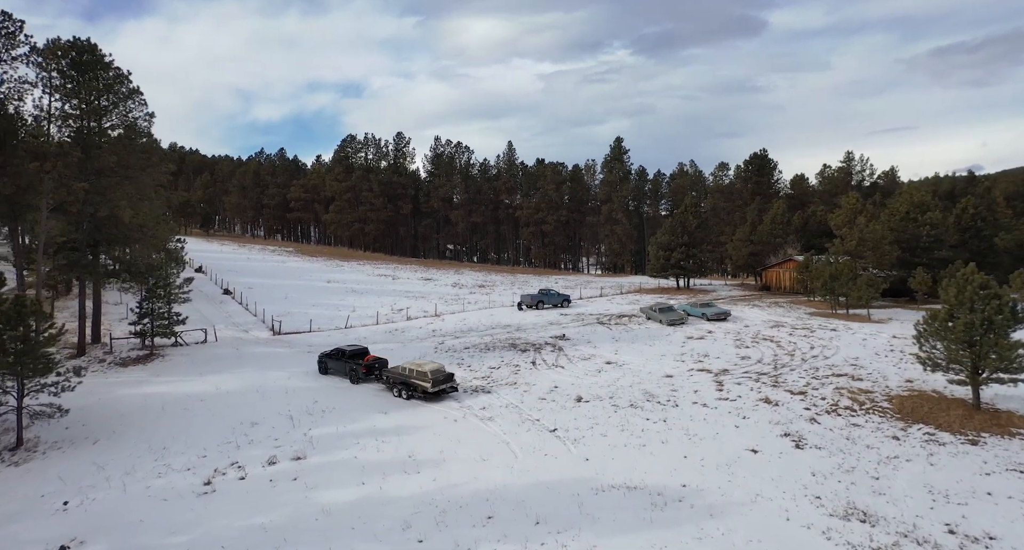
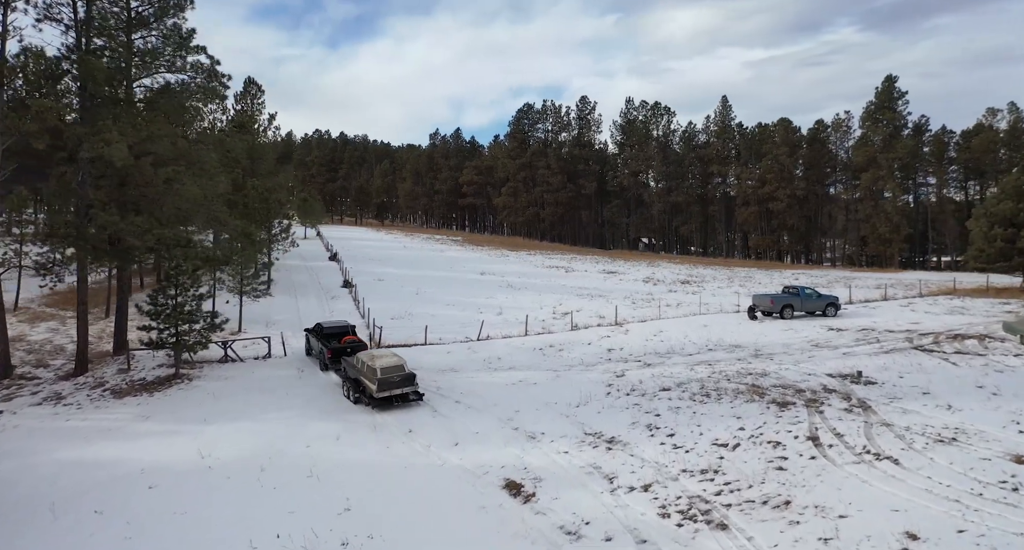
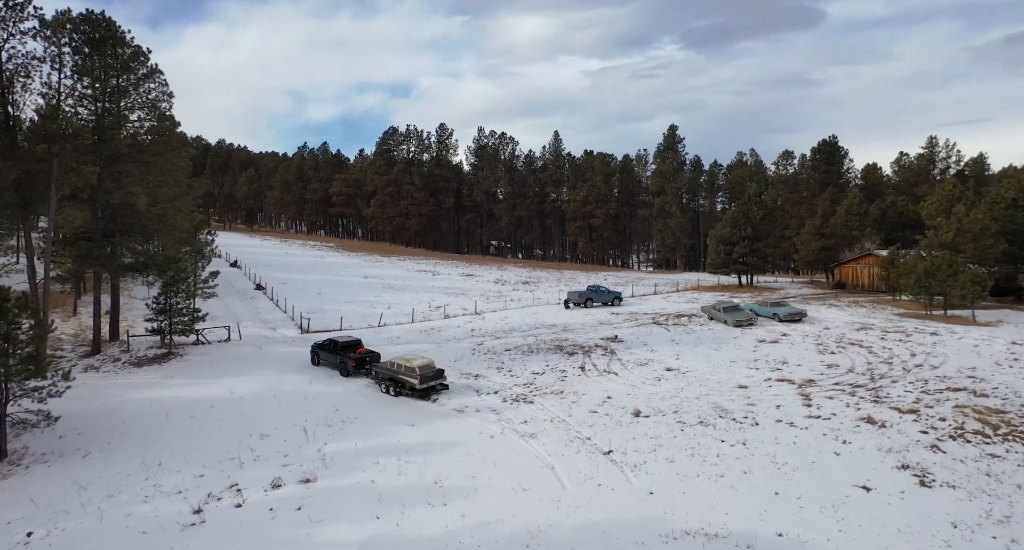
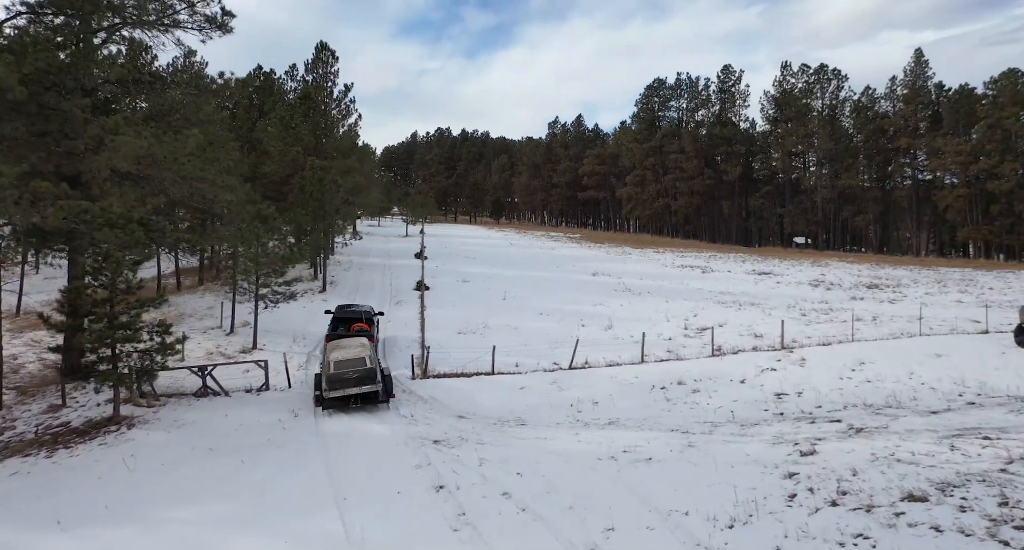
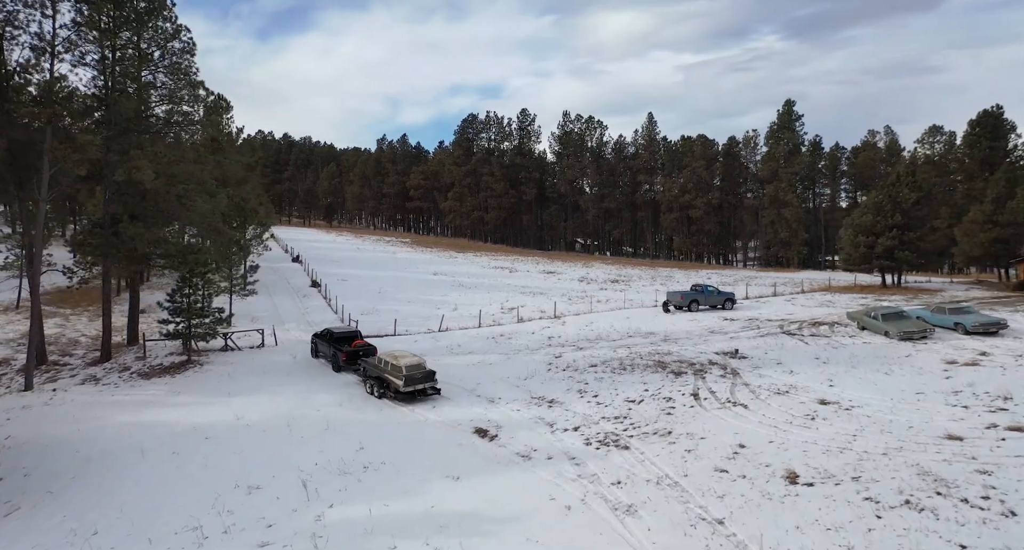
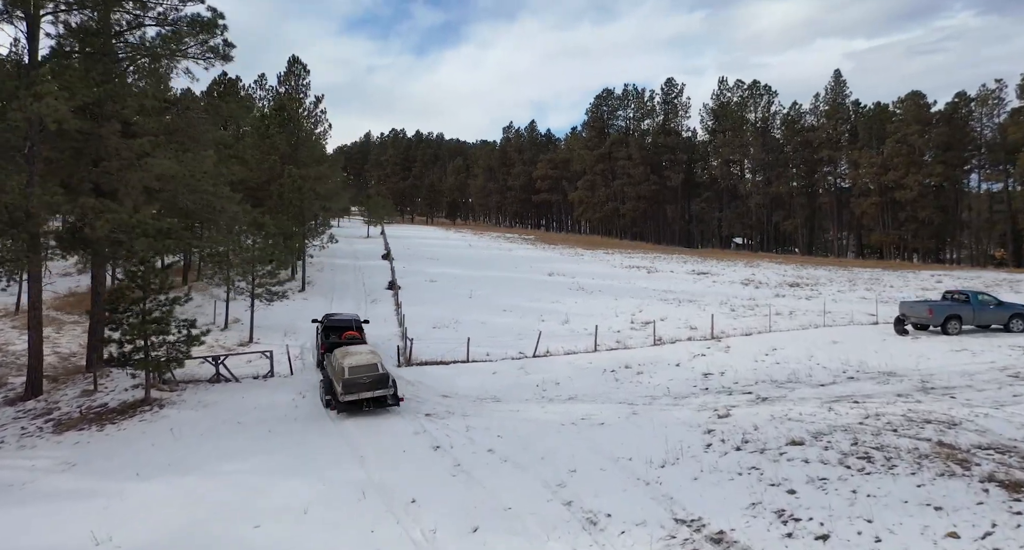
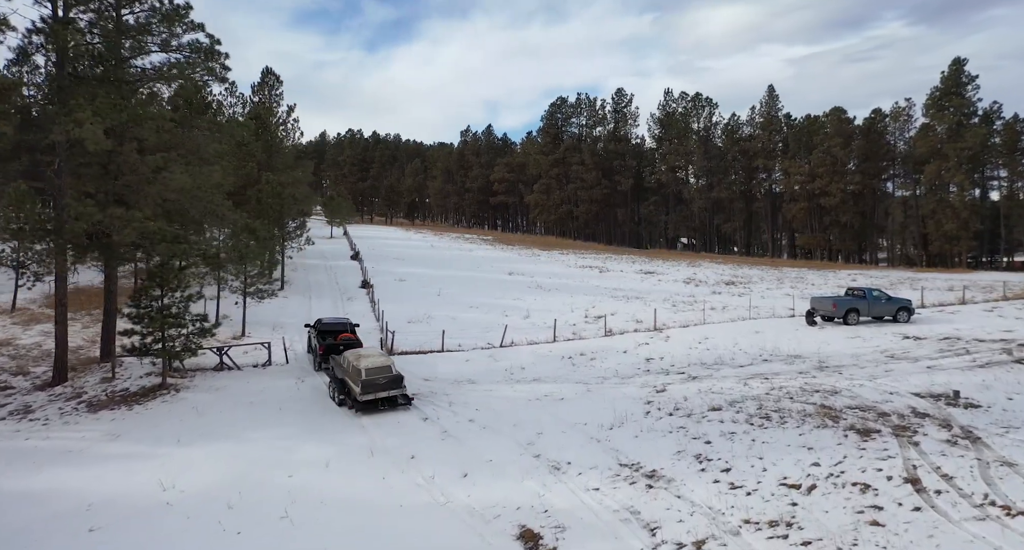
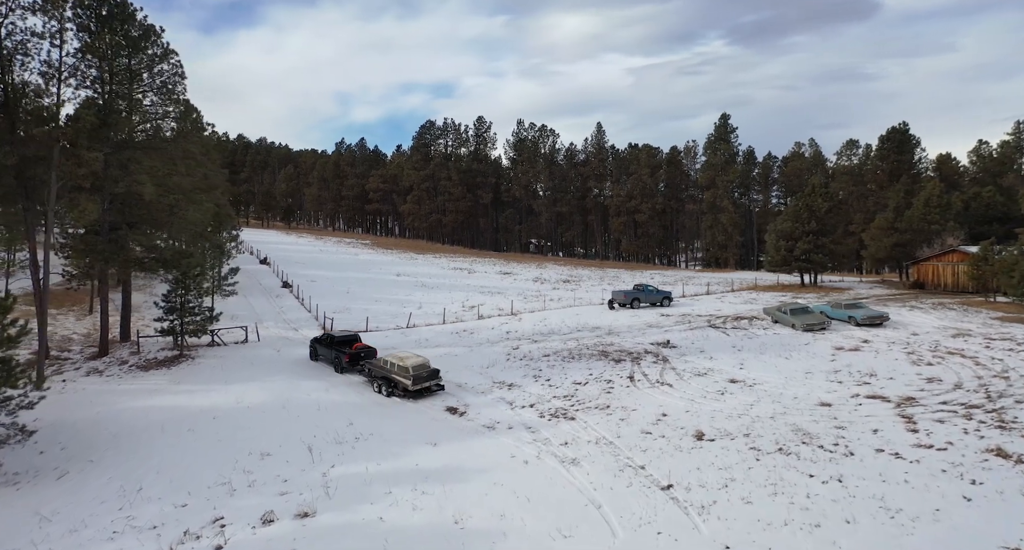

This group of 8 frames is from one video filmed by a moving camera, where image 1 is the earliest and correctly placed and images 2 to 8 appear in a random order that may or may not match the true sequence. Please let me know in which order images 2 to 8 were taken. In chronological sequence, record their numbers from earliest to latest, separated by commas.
3, 8, 5, 2, 7, 6, 4
